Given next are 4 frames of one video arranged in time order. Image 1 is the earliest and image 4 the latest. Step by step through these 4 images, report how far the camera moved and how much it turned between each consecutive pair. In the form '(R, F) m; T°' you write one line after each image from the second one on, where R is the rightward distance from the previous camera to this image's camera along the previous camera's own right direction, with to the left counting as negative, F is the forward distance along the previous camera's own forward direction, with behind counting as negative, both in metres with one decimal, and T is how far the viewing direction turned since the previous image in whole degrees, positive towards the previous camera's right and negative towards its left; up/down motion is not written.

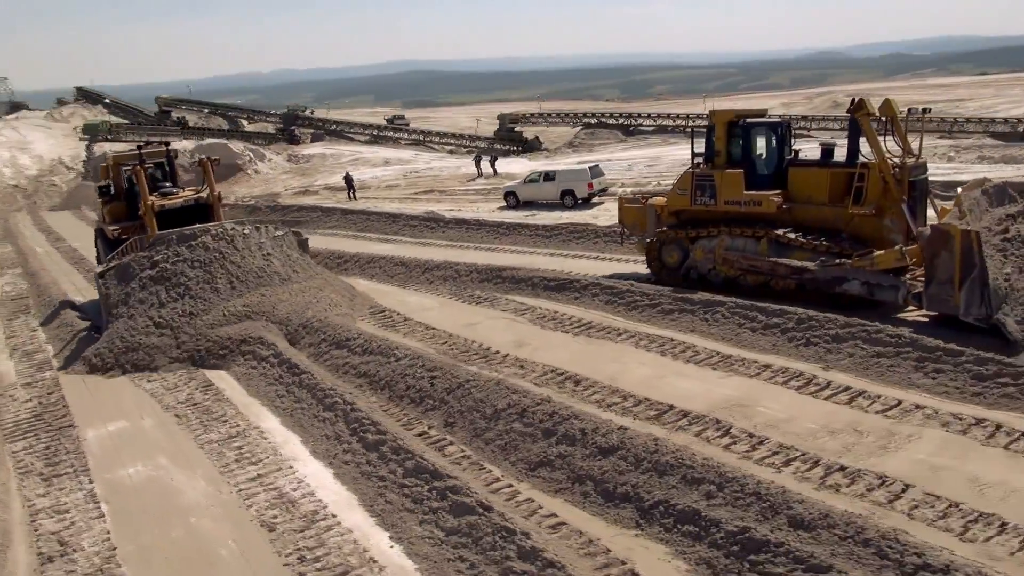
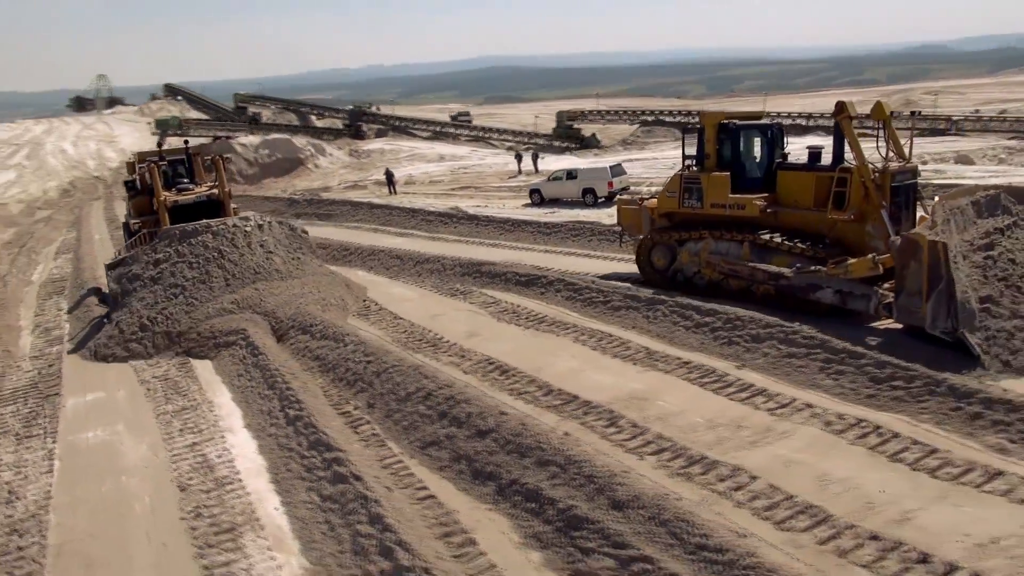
(+1.5, -0.4) m; -6°
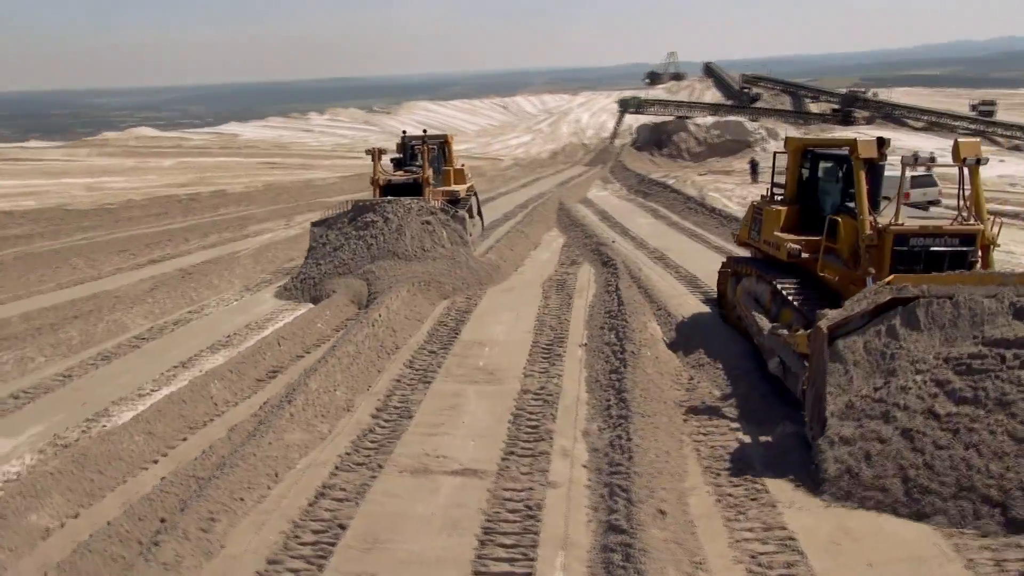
(+7.1, -0.2) m; -39°
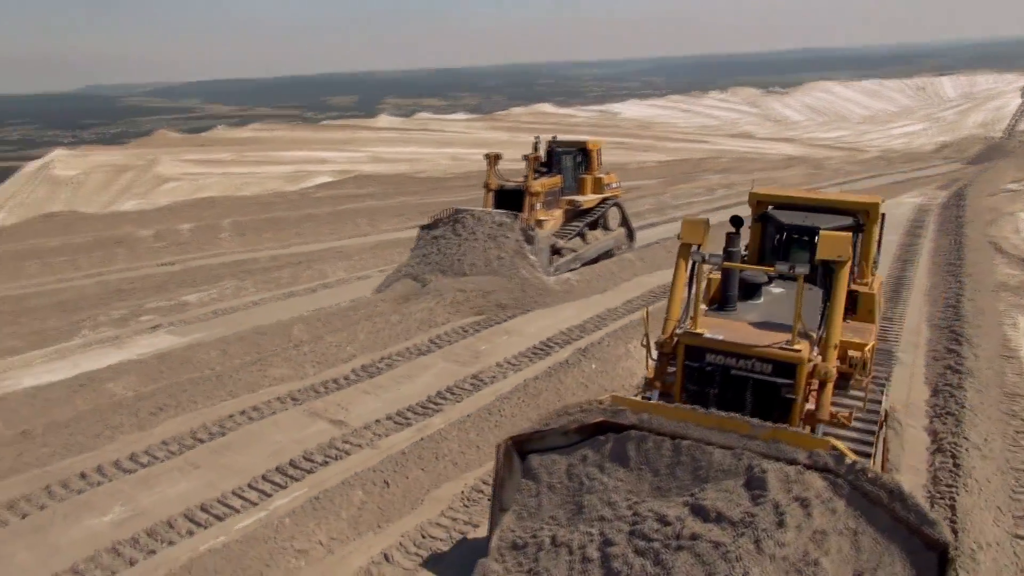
(+5.0, +0.2) m; -30°
